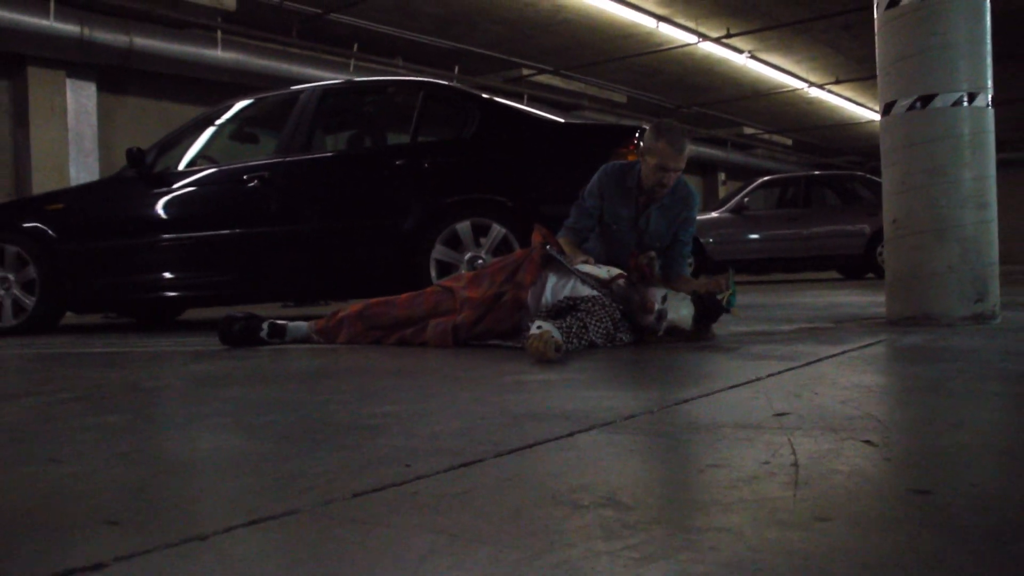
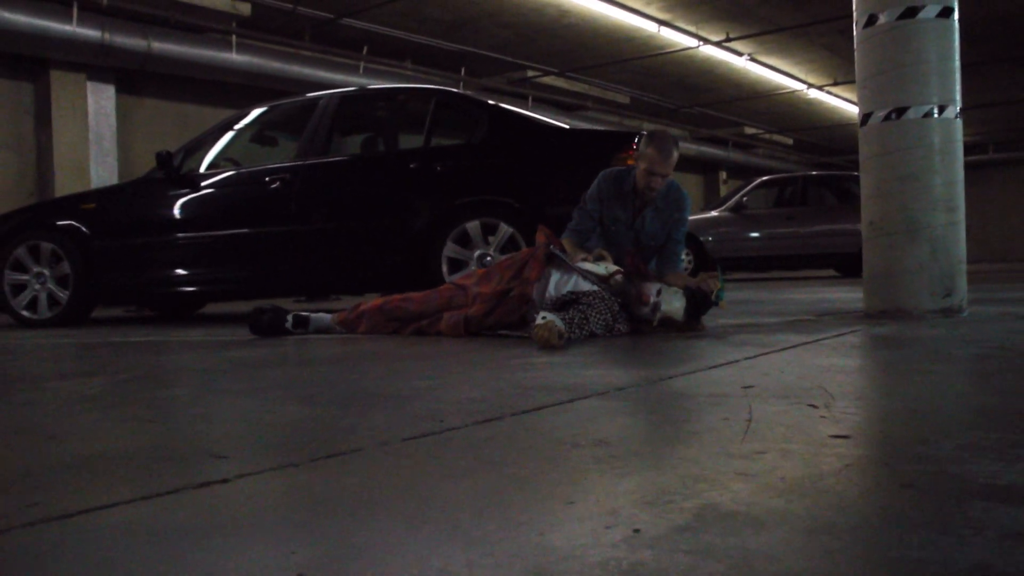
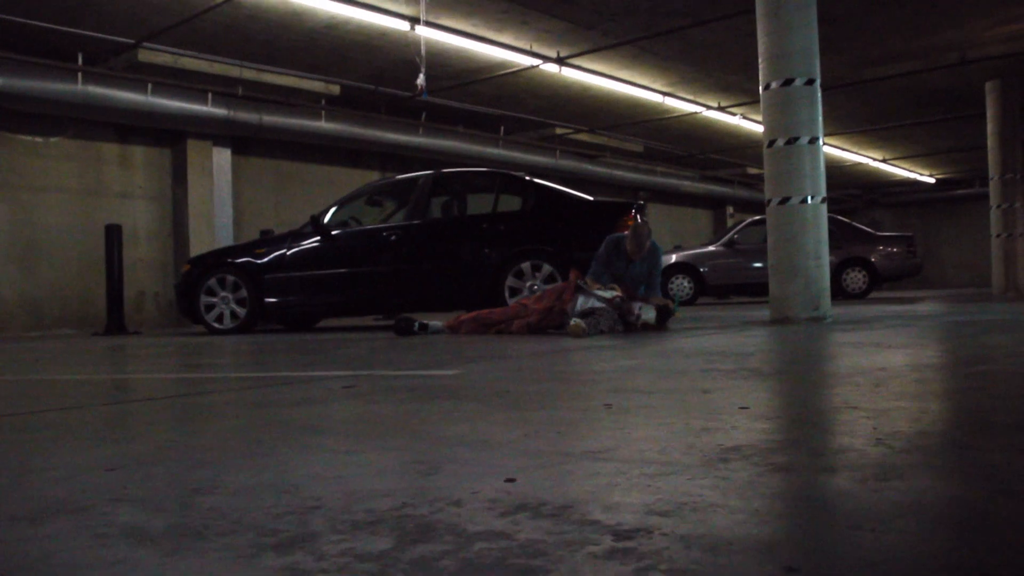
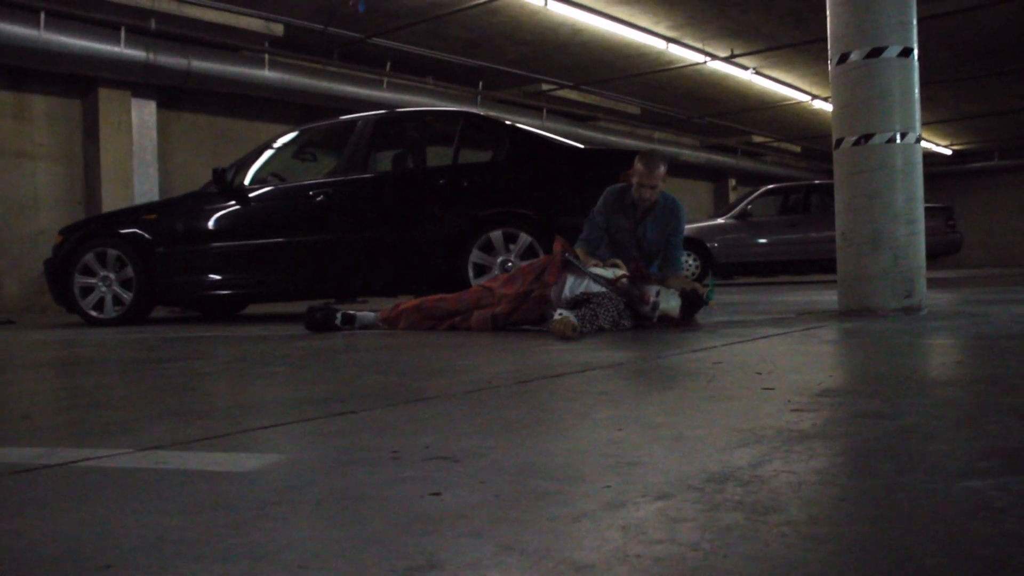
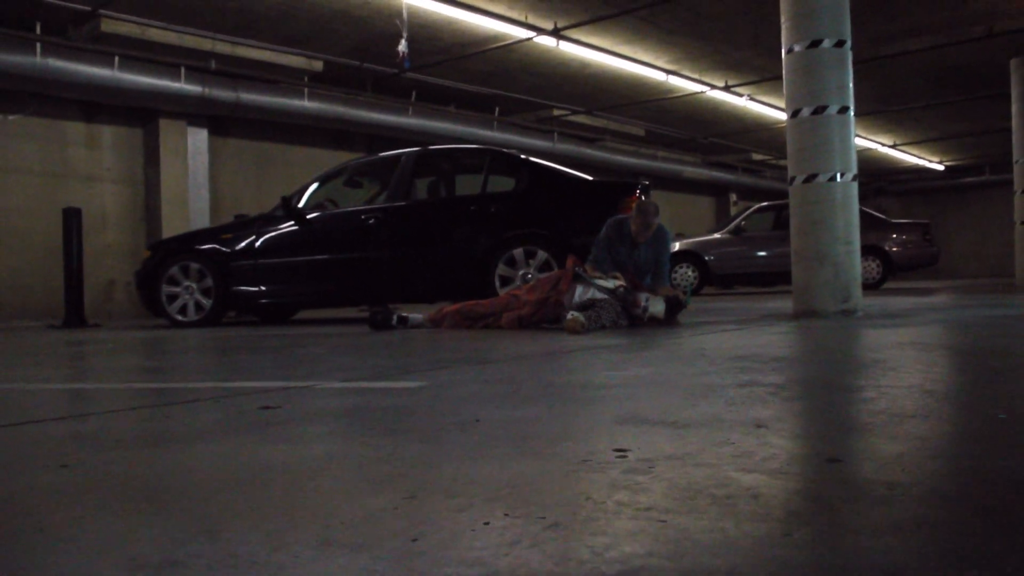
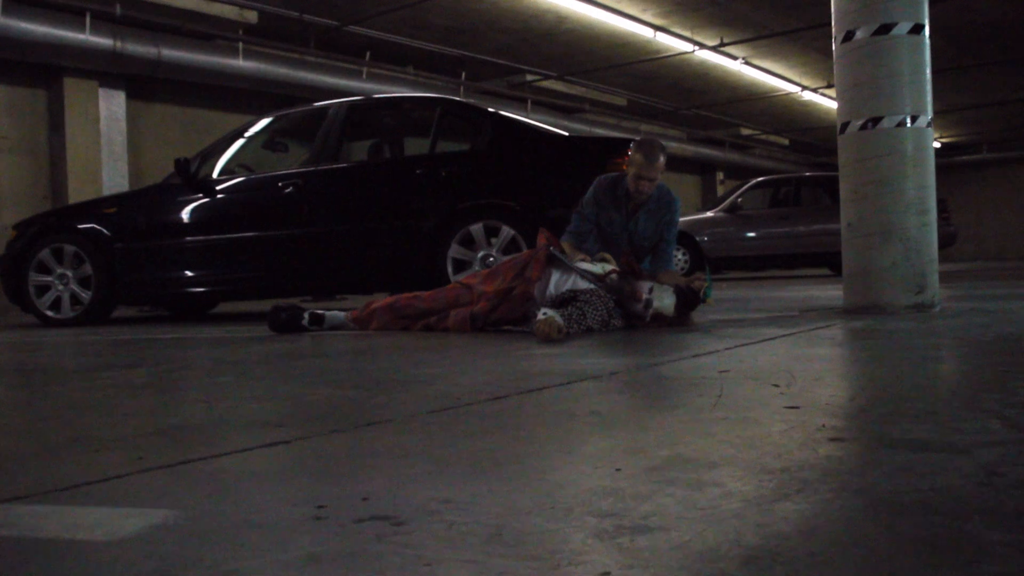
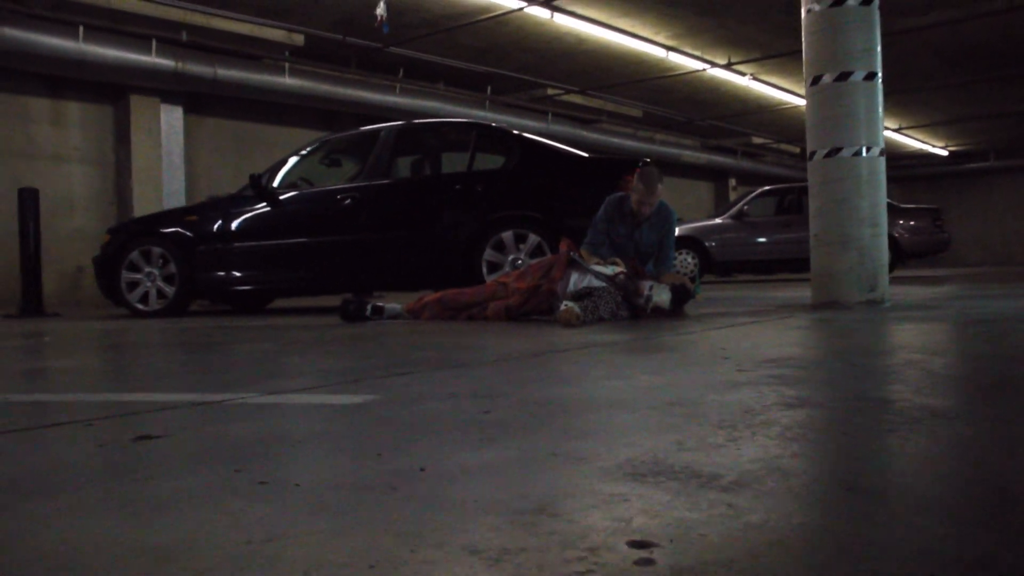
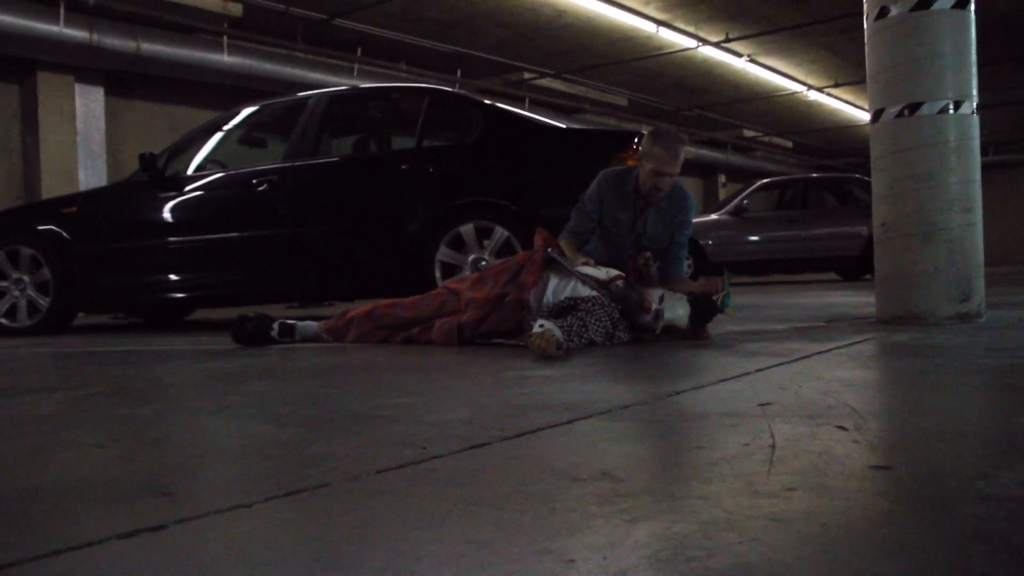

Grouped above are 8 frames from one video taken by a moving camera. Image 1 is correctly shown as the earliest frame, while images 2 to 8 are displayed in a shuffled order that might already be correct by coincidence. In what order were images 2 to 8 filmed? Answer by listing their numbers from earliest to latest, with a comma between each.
8, 2, 6, 4, 7, 5, 3
